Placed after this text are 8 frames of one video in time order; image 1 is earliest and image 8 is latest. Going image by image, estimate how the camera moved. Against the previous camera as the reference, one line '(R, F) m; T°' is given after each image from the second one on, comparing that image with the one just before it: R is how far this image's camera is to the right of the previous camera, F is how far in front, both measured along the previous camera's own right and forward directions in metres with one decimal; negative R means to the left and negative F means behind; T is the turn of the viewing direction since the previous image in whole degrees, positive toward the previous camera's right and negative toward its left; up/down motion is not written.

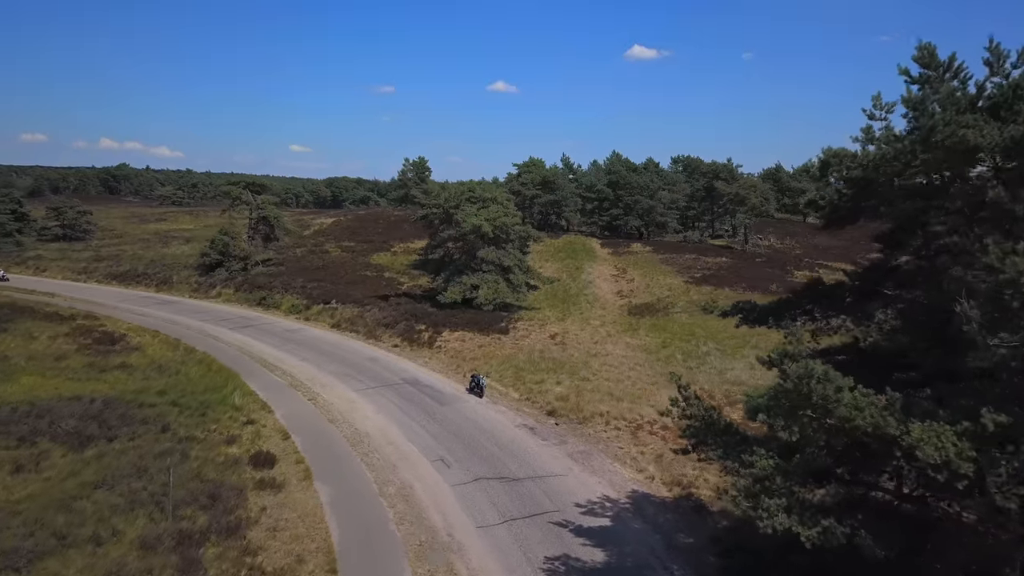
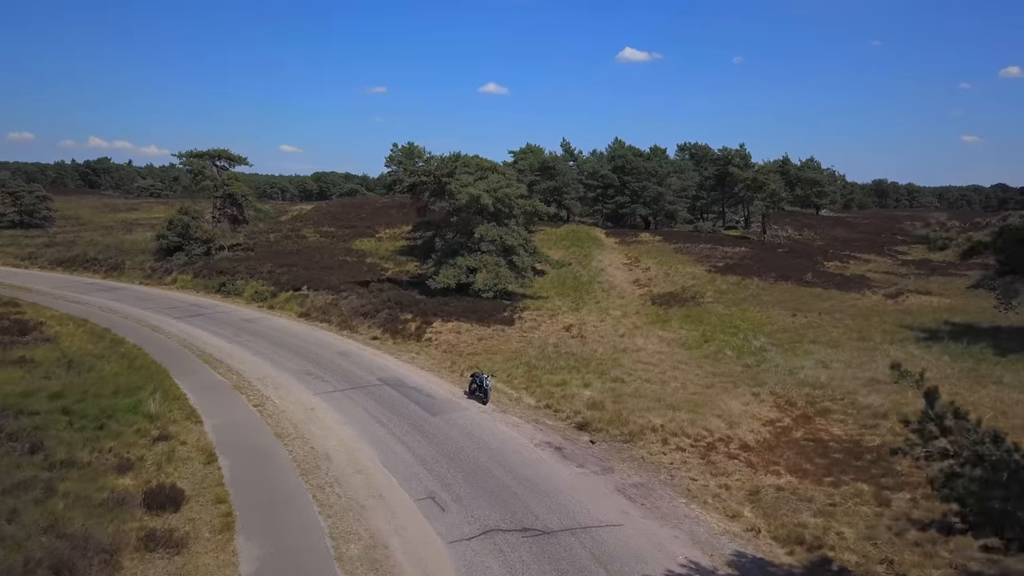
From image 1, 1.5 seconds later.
(-0.5, +5.4) m; +1°
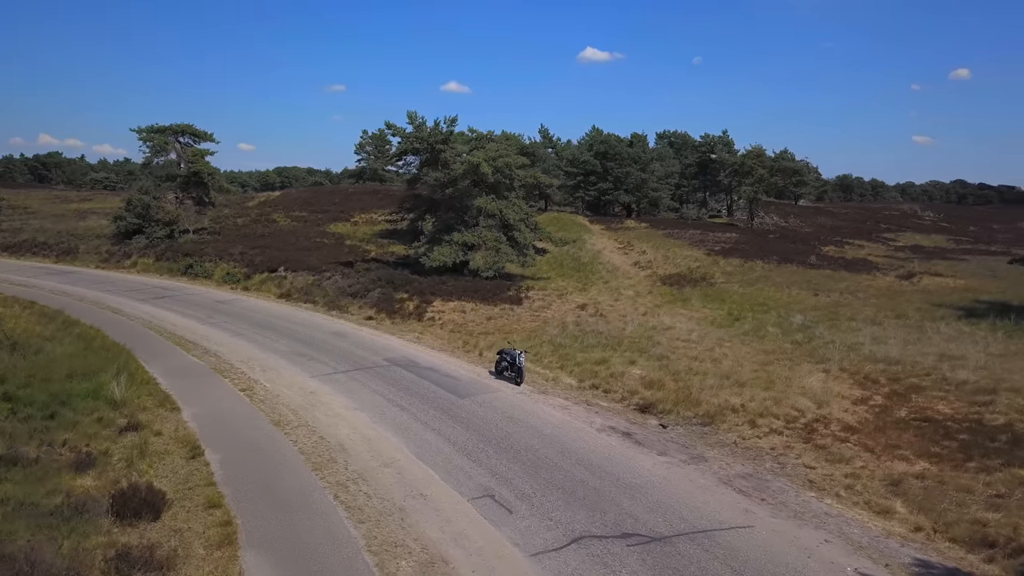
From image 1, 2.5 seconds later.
(-1.3, +2.5) m; +3°
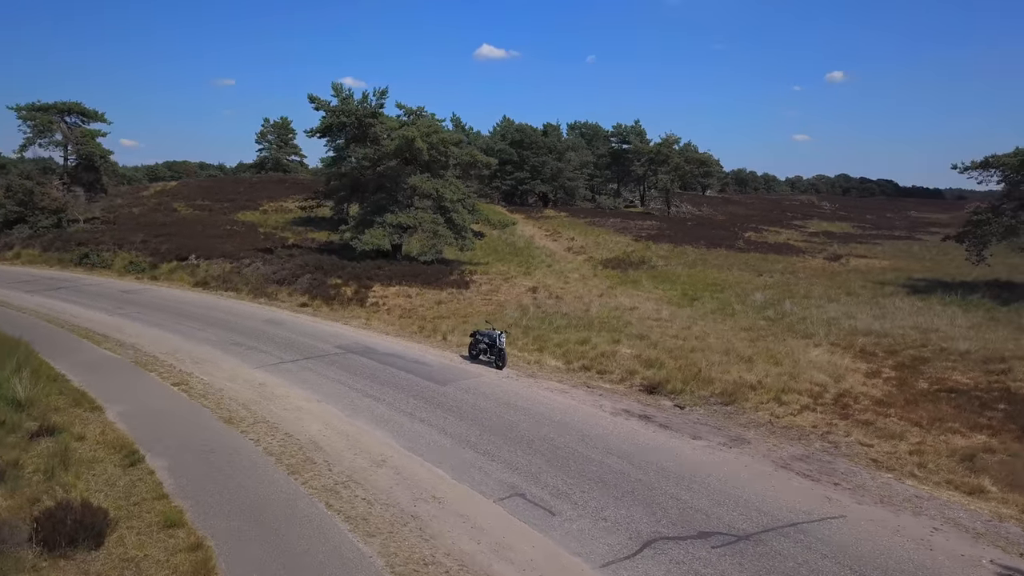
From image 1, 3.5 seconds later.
(-1.1, +1.6) m; +7°
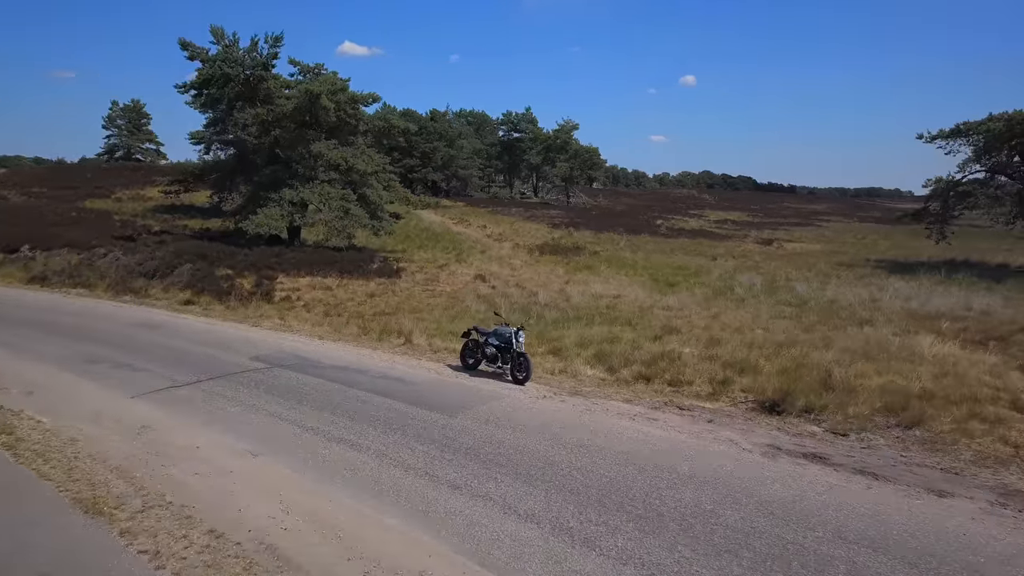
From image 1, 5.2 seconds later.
(-1.5, +4.1) m; +9°
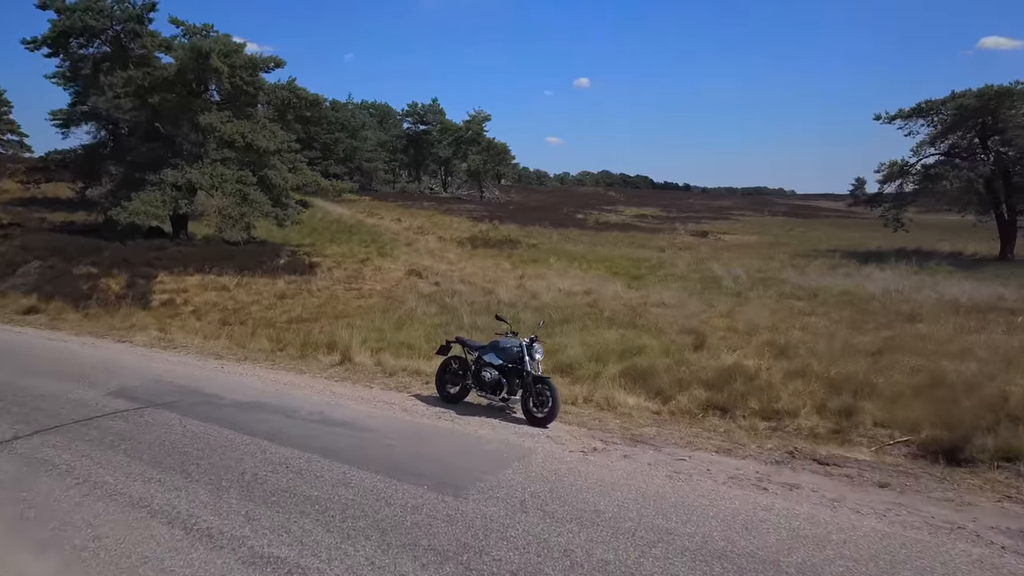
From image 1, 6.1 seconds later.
(-0.7, +2.9) m; +7°
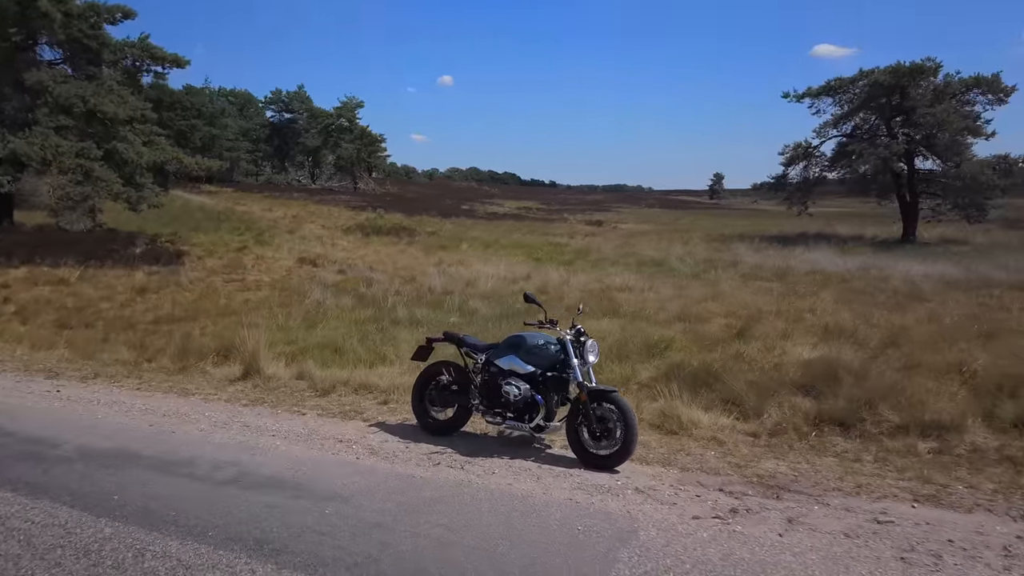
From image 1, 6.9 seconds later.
(-0.7, +2.1) m; +9°
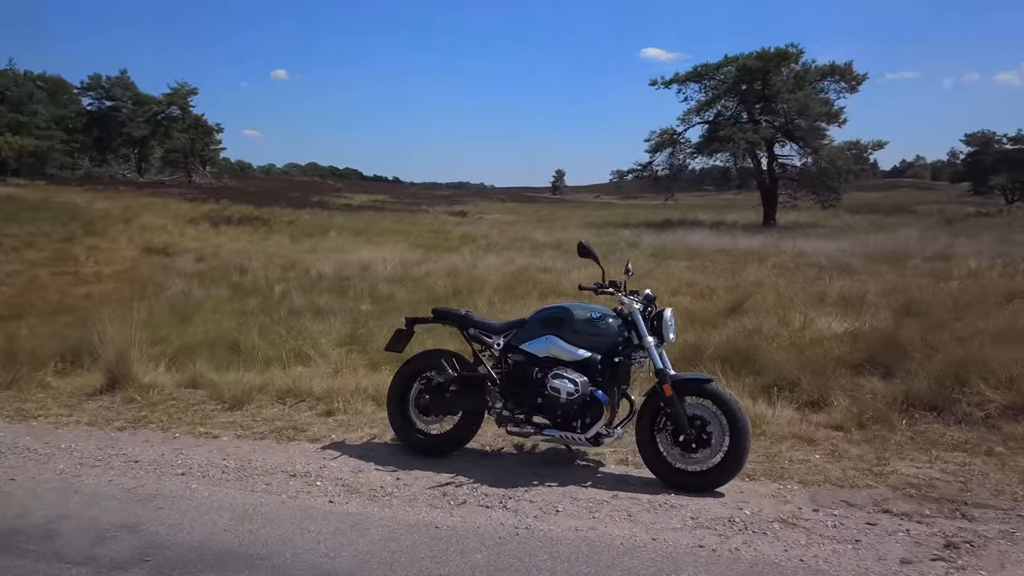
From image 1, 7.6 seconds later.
(-0.6, +1.1) m; +11°
